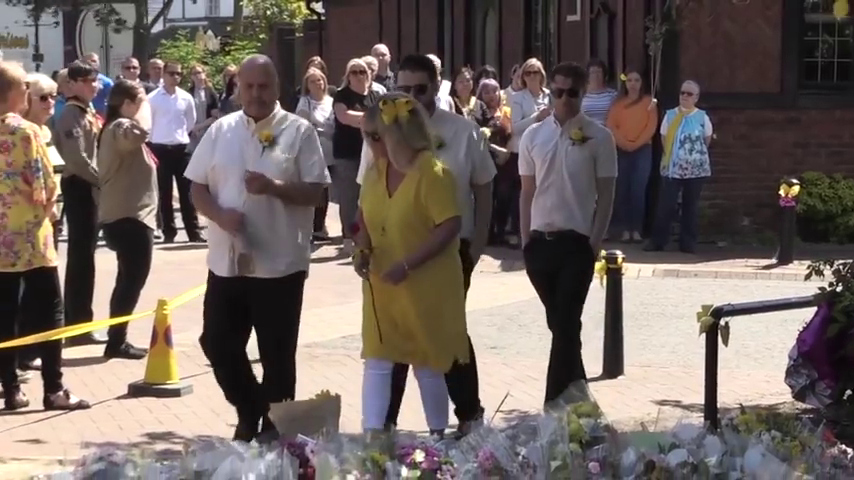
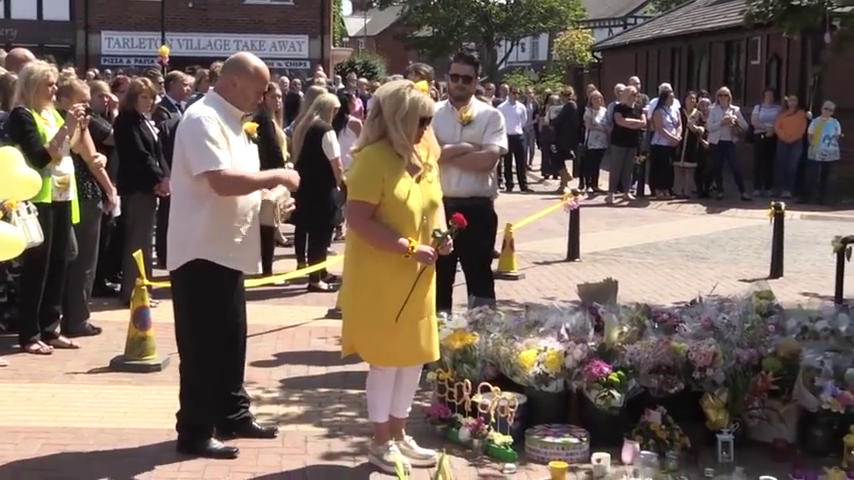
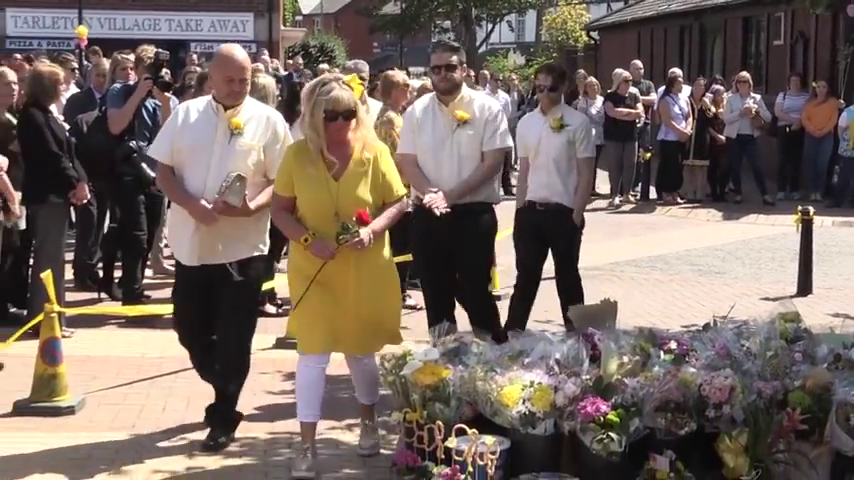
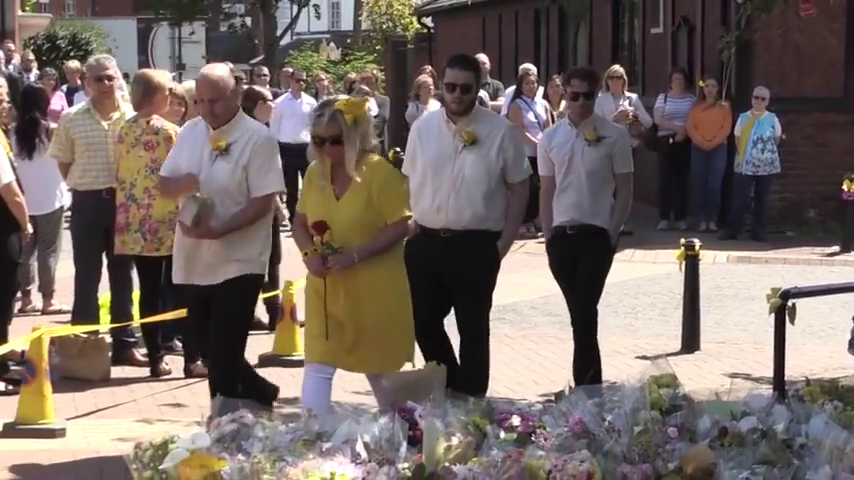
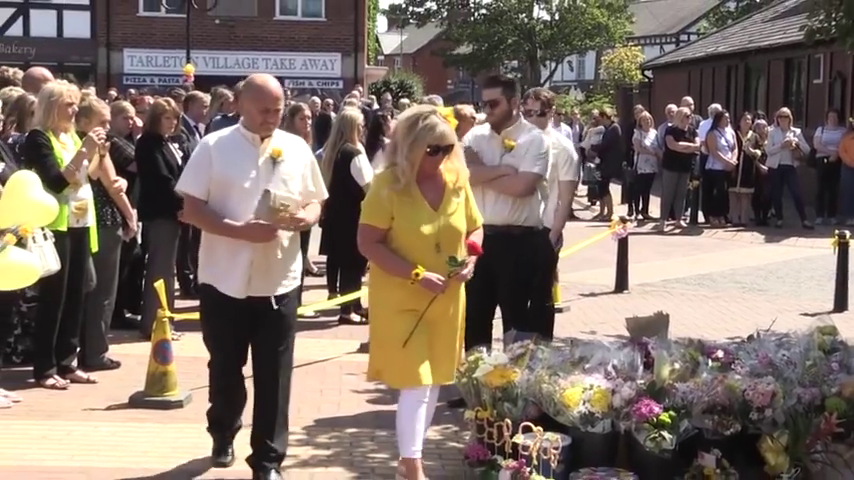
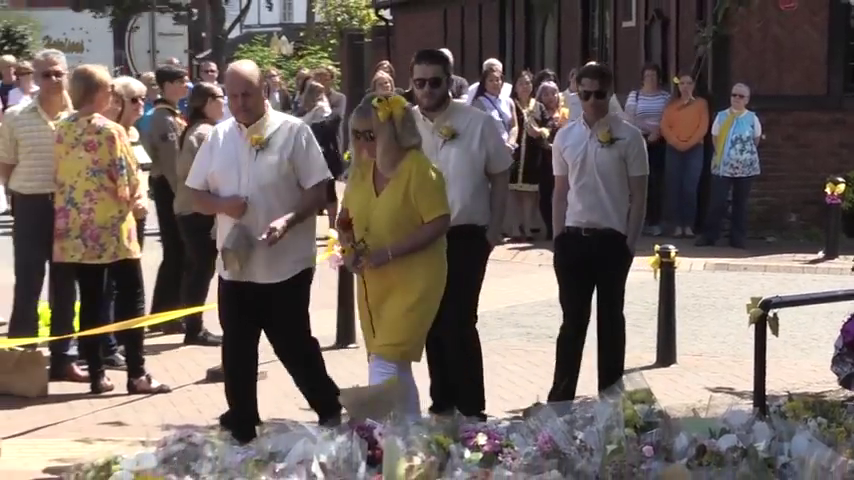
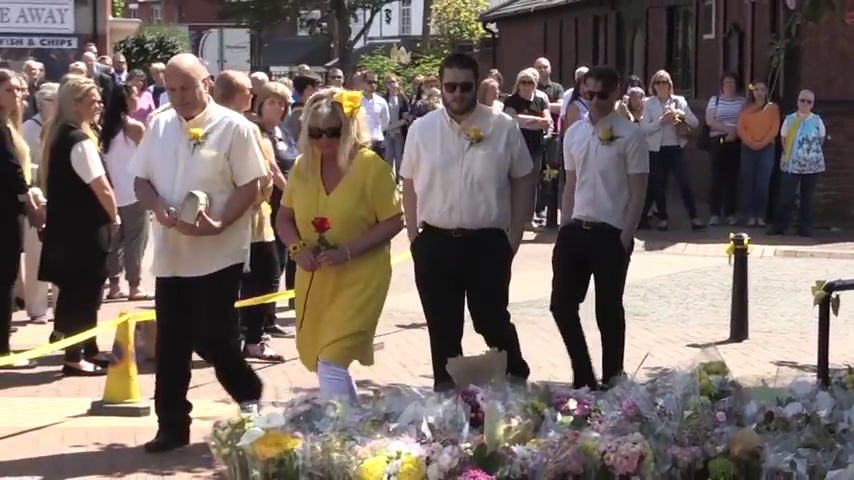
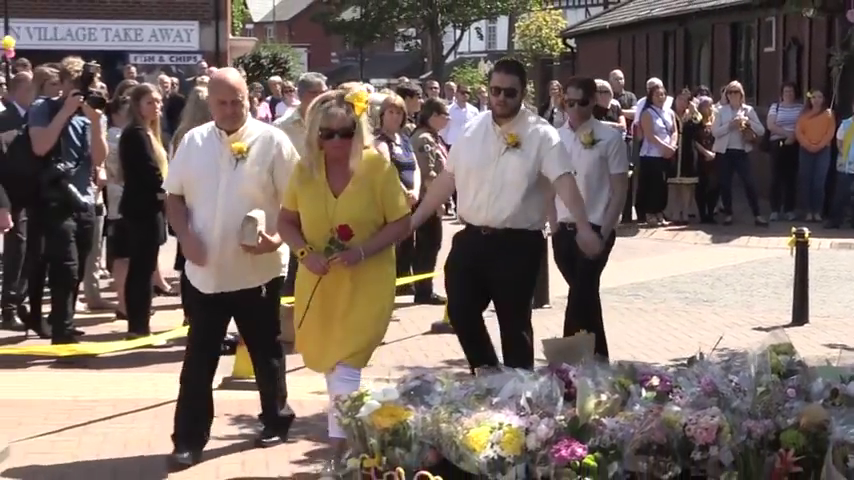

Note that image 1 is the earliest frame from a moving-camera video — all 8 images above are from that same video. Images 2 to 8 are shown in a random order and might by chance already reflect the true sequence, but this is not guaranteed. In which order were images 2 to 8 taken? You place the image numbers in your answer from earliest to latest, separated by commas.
6, 4, 7, 8, 3, 5, 2
